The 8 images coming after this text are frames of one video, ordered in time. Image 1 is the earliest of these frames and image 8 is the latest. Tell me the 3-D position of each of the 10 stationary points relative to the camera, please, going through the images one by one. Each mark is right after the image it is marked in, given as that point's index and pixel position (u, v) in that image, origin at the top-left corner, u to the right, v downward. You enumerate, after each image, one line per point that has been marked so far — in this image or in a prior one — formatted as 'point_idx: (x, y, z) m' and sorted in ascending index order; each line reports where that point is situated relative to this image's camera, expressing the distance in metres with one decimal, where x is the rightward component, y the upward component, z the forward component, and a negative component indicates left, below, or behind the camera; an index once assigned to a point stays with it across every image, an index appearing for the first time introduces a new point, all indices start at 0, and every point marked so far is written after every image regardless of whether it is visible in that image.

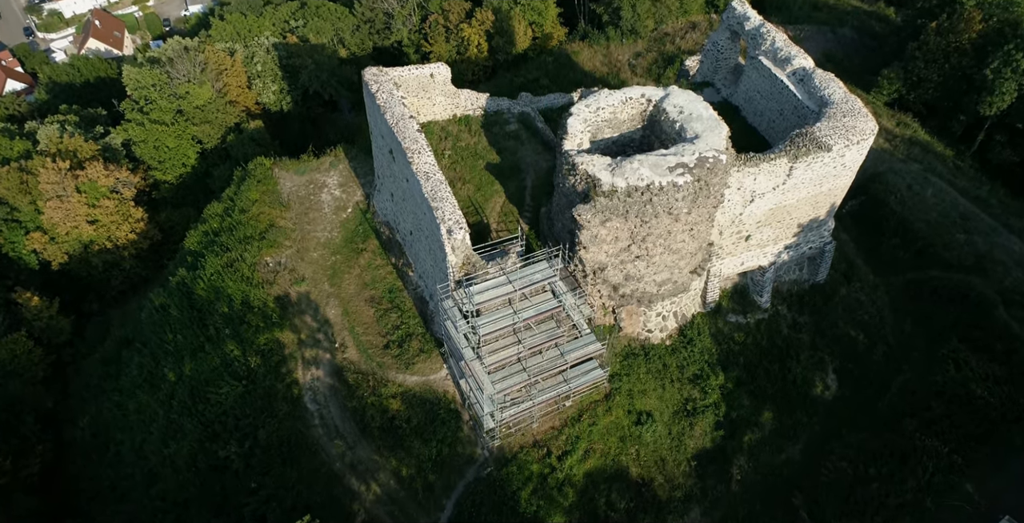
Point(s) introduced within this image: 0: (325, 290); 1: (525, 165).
0: (-5.1, -0.8, +16.0) m
1: (+0.3, +2.5, +15.5) m
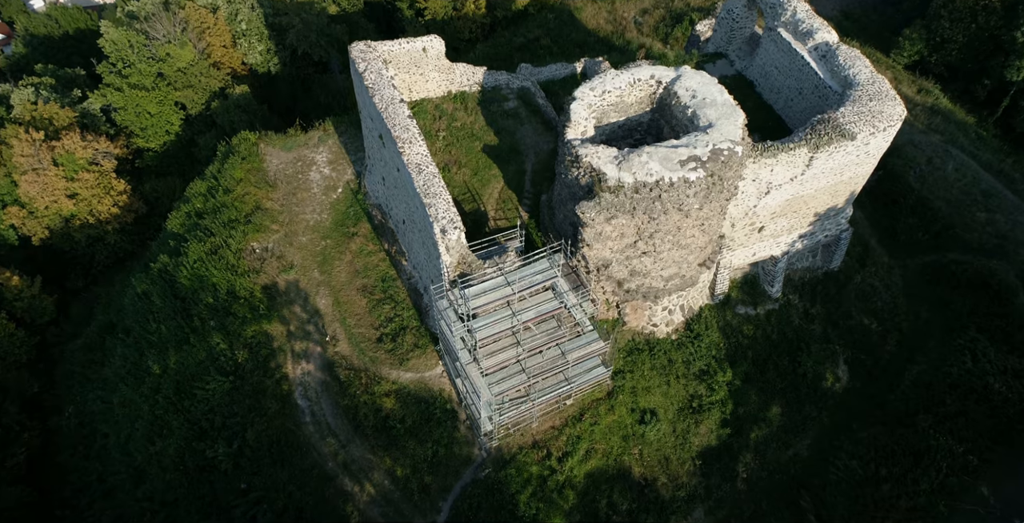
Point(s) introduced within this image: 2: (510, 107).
0: (-5.2, -0.4, +15.2) m
1: (+0.3, +2.8, +14.5) m
2: (-0.1, +4.0, +15.1) m
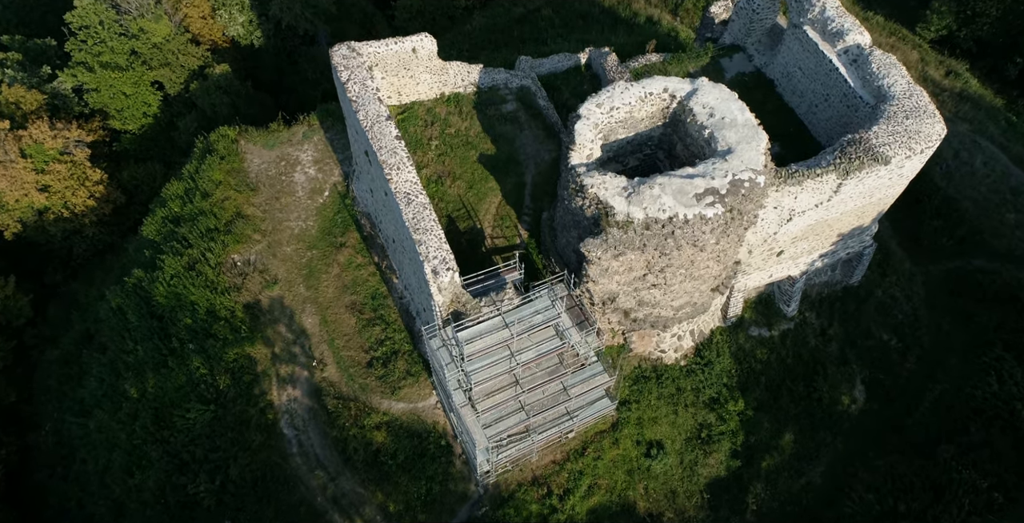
0: (-5.2, -0.8, +14.3) m
1: (+0.3, +2.4, +13.3) m
2: (-0.1, +3.6, +13.8) m
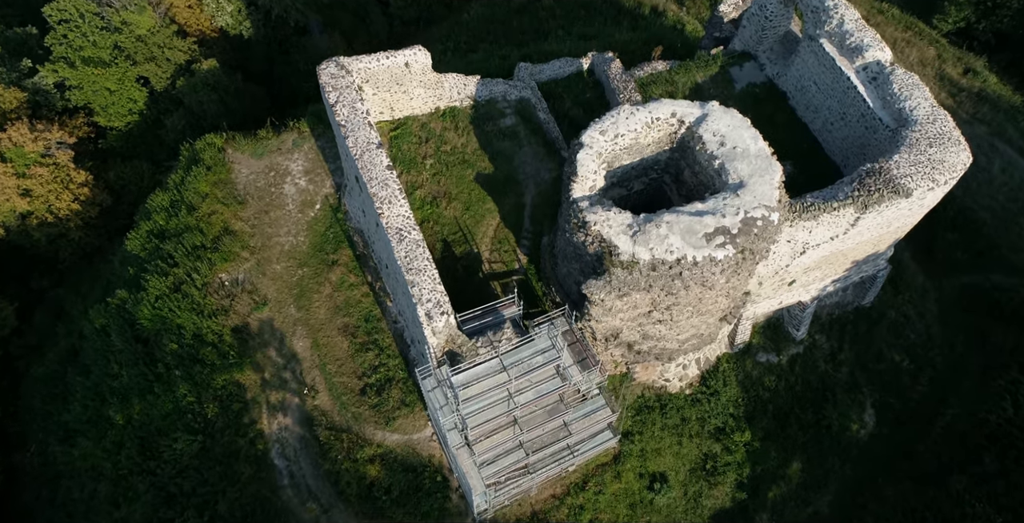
0: (-5.2, -1.3, +13.7) m
1: (+0.2, +1.9, +12.6) m
2: (-0.1, +3.1, +13.1) m
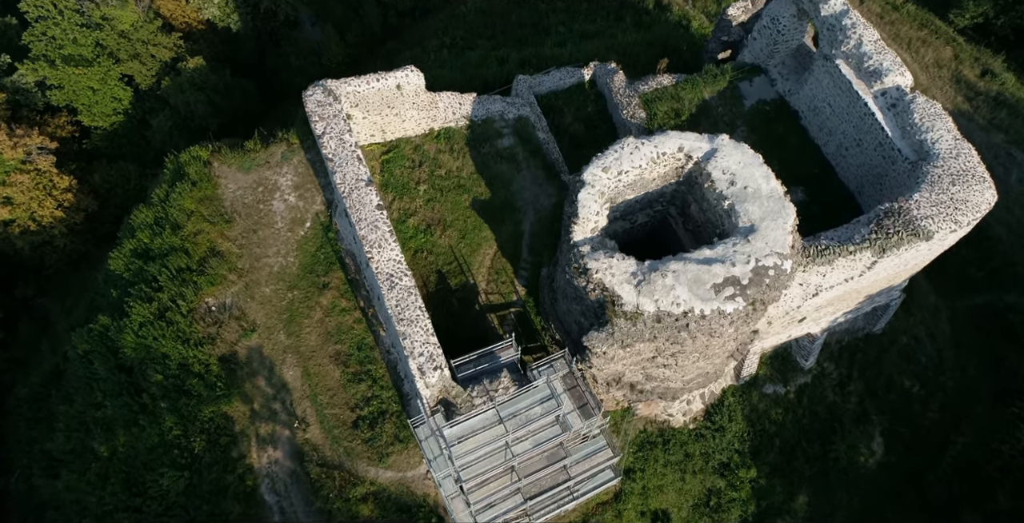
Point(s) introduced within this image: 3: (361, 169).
0: (-5.3, -1.8, +13.2) m
1: (+0.2, +1.2, +12.0) m
2: (-0.2, +2.5, +12.4) m
3: (-2.5, +1.6, +9.6) m
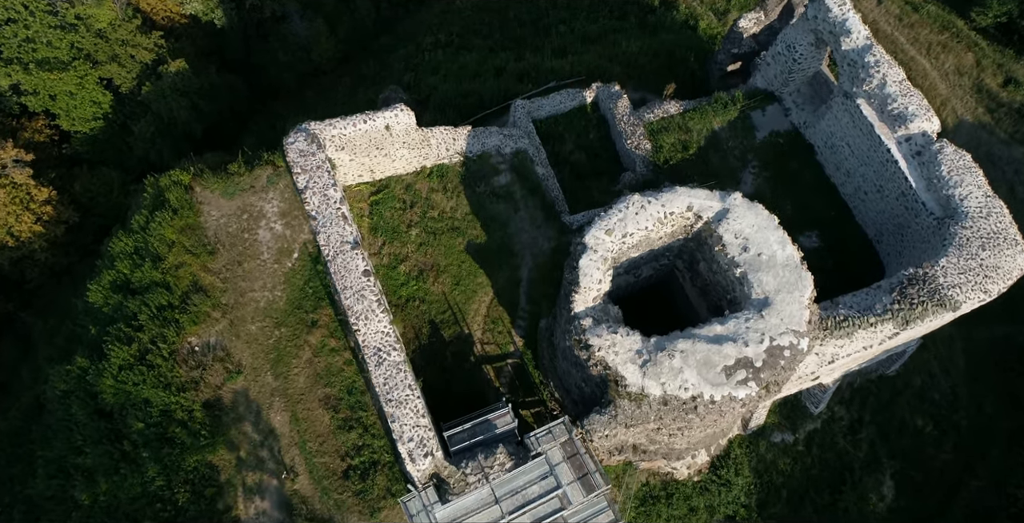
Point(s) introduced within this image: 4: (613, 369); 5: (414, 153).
0: (-5.3, -2.7, +12.6) m
1: (+0.2, +0.3, +11.3) m
2: (-0.2, +1.6, +11.7) m
3: (-2.6, +0.5, +8.8) m
4: (+1.4, -1.5, +8.1) m
5: (-1.9, +2.2, +11.3) m
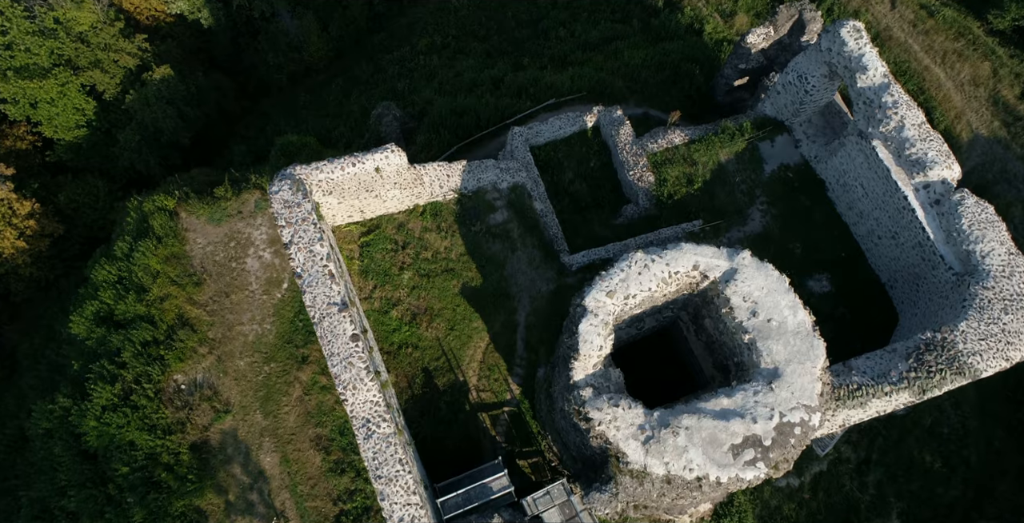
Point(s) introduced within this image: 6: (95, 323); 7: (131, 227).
0: (-5.4, -3.4, +12.2) m
1: (+0.1, -0.5, +10.8) m
2: (-0.3, +0.8, +11.1) m
3: (-2.6, -0.4, +8.4) m
4: (+1.4, -2.4, +7.7) m
5: (-2.0, +1.3, +10.7) m
6: (-9.5, -1.4, +13.2) m
7: (-9.1, +0.8, +13.8) m
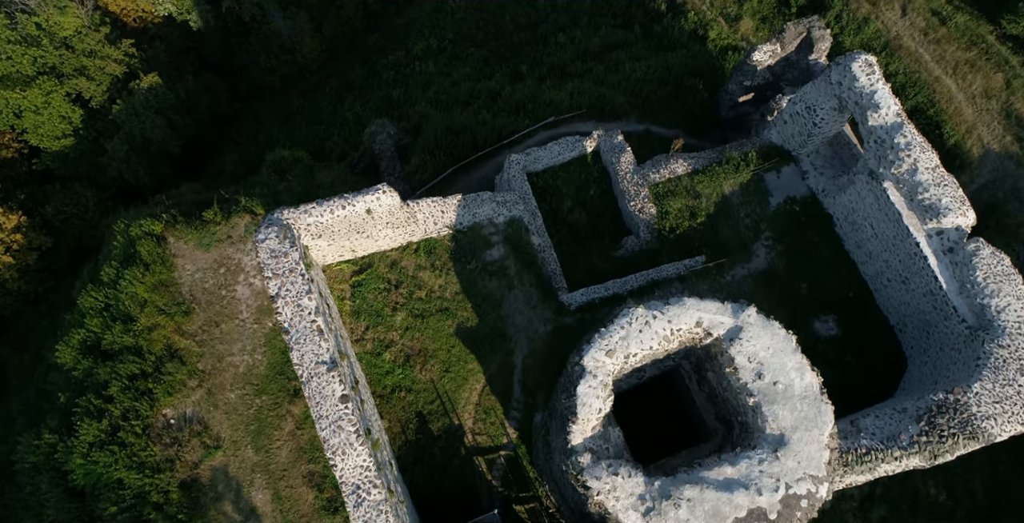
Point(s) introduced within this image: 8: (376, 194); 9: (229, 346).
0: (-5.5, -4.1, +12.0) m
1: (0.0, -1.2, +10.5) m
2: (-0.3, +0.1, +10.8) m
3: (-2.7, -1.2, +8.0) m
4: (+1.3, -3.2, +7.4) m
5: (-2.0, +0.6, +10.3) m
6: (-9.6, -2.1, +12.9) m
7: (-9.2, +0.2, +13.4) m
8: (-2.1, +1.1, +9.2) m
9: (-6.2, -1.9, +12.7) m
